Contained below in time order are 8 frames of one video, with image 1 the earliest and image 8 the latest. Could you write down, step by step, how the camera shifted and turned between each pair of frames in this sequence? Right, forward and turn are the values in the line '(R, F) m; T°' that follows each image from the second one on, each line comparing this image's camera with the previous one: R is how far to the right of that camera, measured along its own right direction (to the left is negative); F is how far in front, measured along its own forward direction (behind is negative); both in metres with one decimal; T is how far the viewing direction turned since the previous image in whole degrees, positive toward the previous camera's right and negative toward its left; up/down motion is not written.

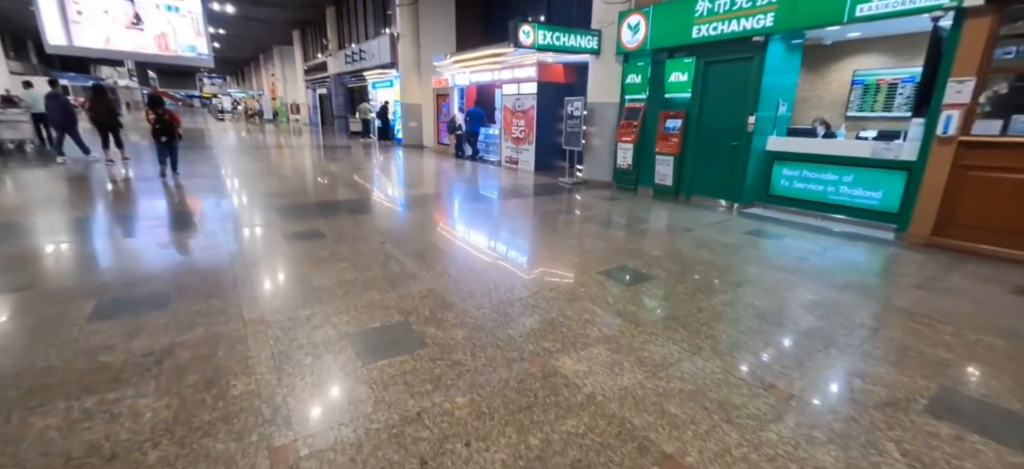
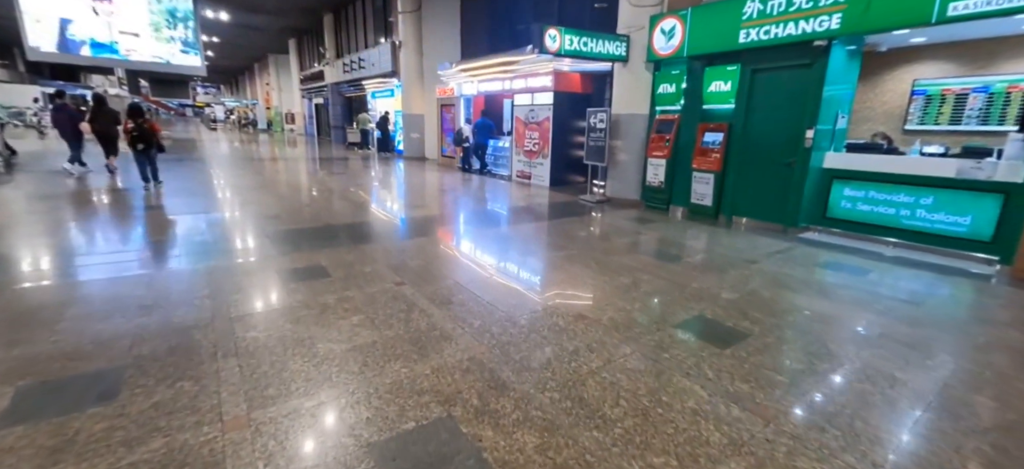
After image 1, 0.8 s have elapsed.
(-0.4, +0.7) m; +1°
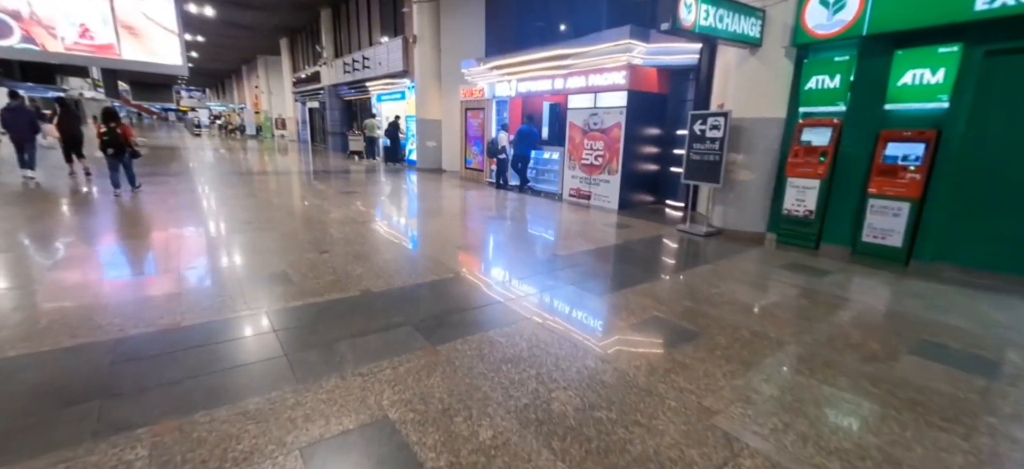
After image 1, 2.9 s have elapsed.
(-1.1, +1.8) m; +1°
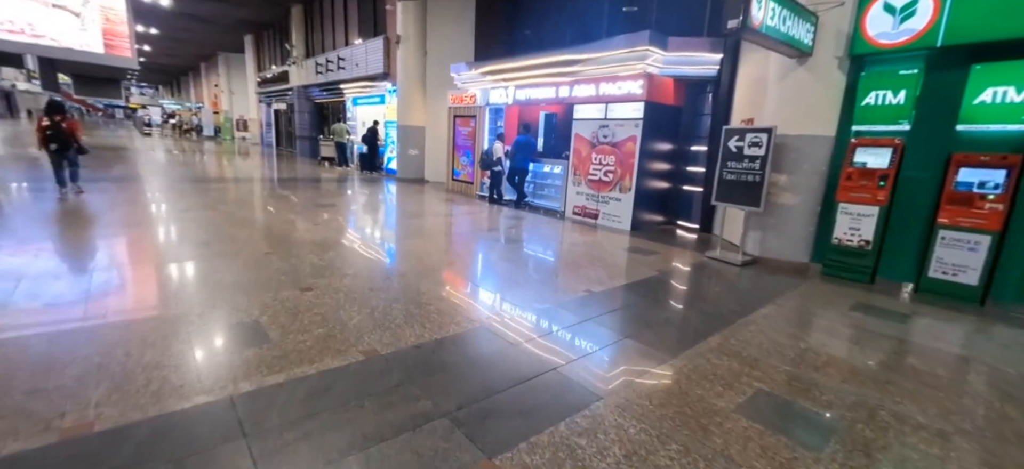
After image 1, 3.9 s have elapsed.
(-0.5, +0.8) m; +4°
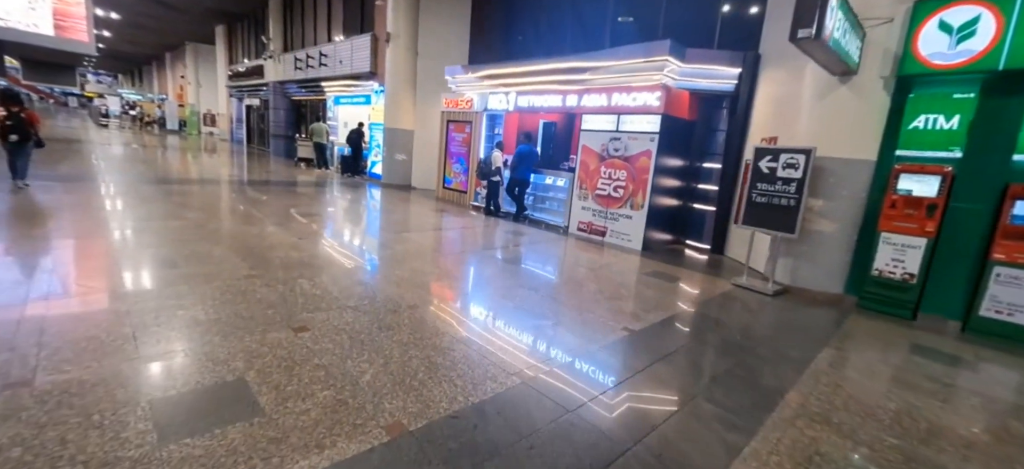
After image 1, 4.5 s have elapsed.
(-0.4, +0.5) m; +3°
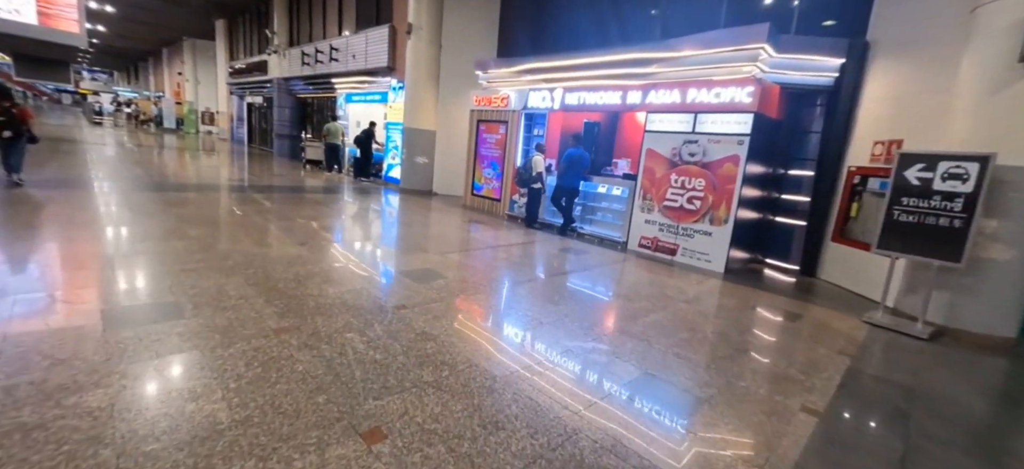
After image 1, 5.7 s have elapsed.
(-0.7, +0.9) m; 0°
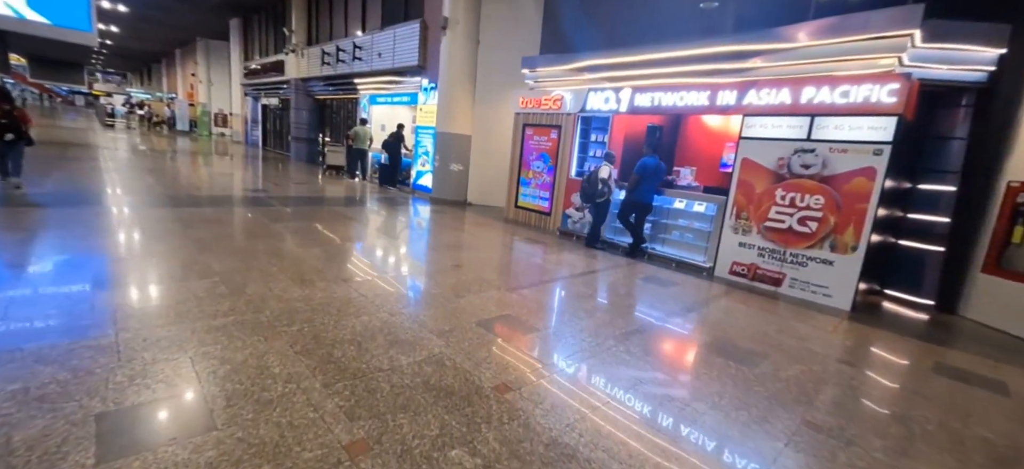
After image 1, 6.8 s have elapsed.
(-0.7, +0.8) m; -1°
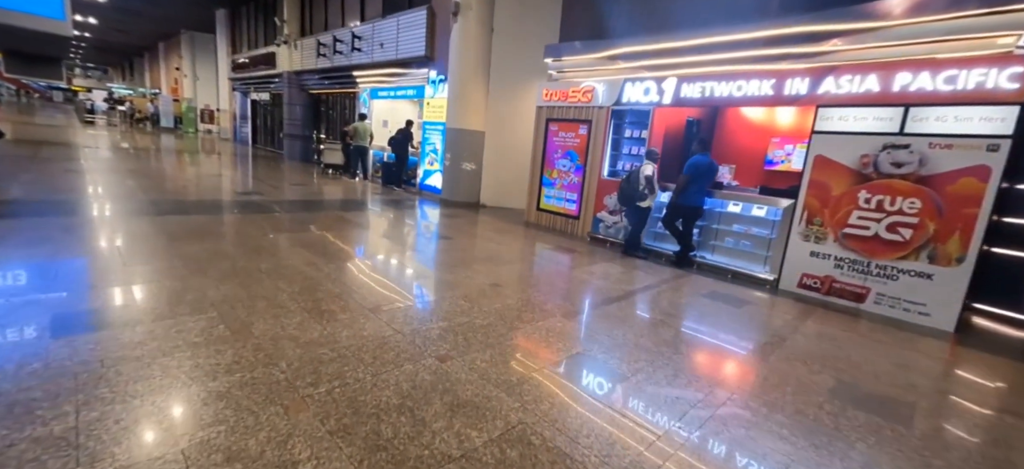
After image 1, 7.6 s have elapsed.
(-0.5, +0.6) m; +1°
